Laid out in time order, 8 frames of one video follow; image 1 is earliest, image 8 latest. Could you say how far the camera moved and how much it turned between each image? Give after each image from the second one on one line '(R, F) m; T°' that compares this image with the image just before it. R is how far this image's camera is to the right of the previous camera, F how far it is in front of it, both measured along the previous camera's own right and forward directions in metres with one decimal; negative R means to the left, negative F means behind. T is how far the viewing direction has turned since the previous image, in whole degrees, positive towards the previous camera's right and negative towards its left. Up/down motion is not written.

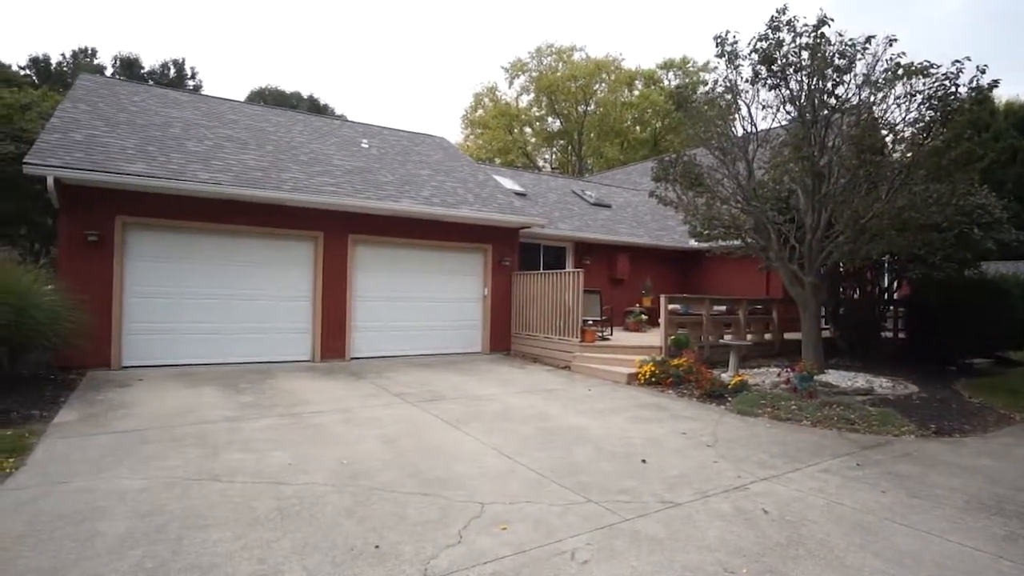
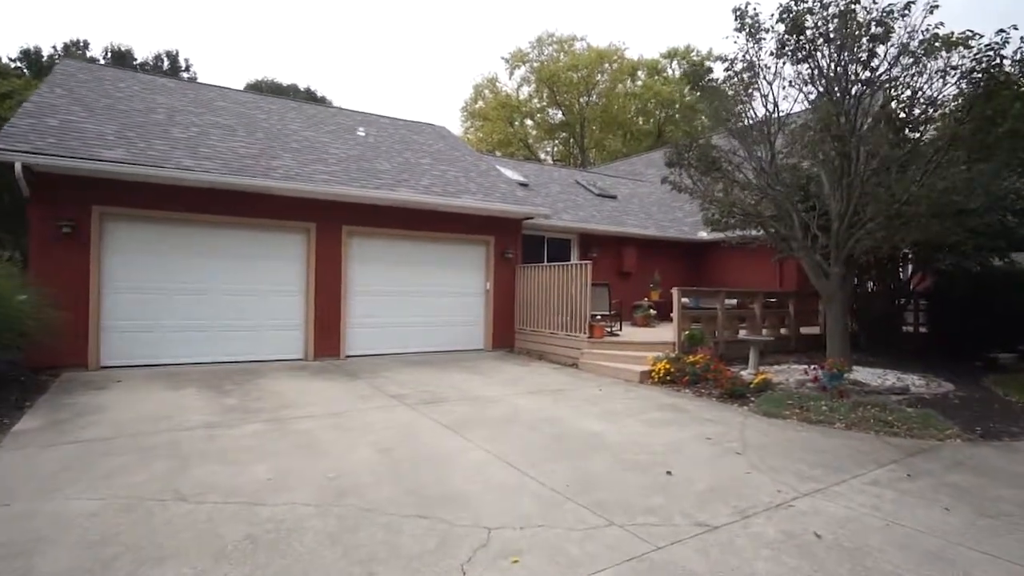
(-0.1, +0.6) m; 0°
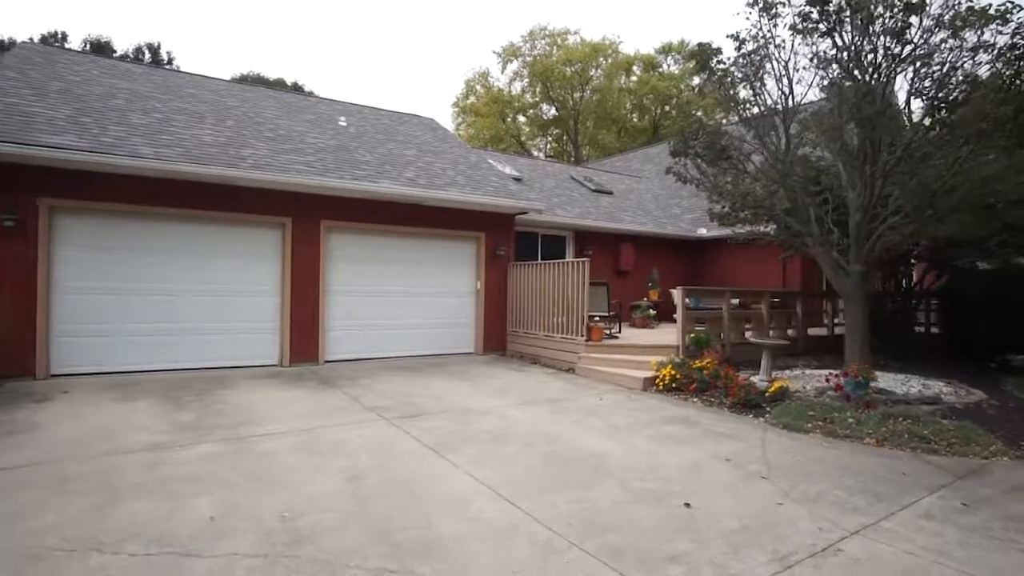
(0.0, +0.7) m; +1°
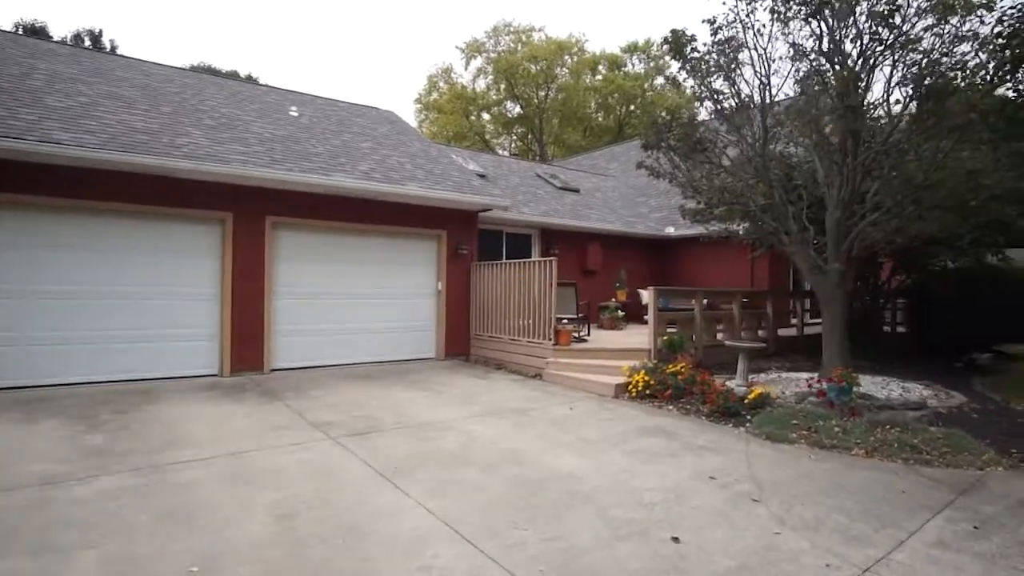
(0.0, +0.6) m; +3°
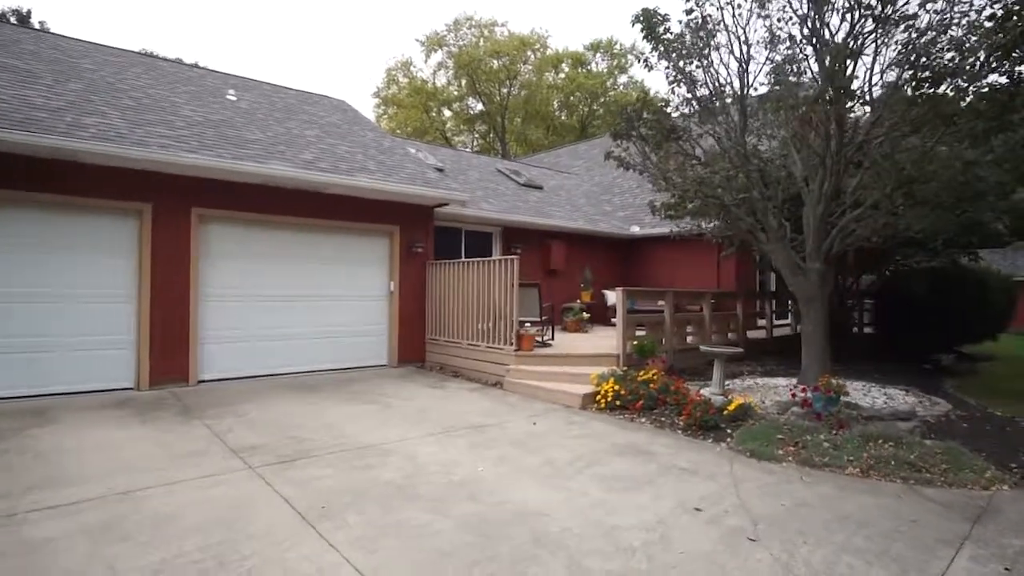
(+0.1, +0.7) m; +4°
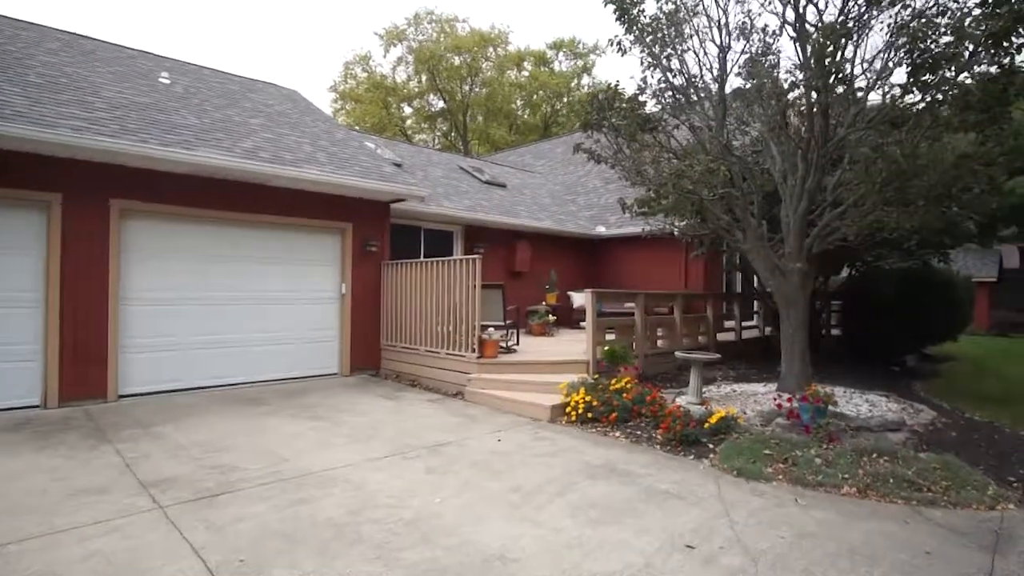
(0.0, +0.6) m; +4°
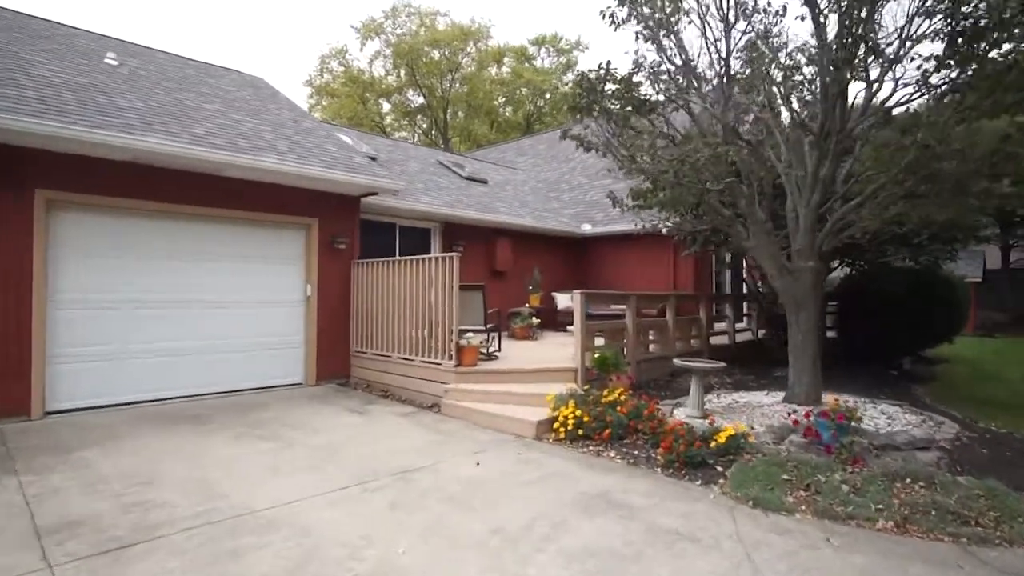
(0.0, +0.7) m; +2°
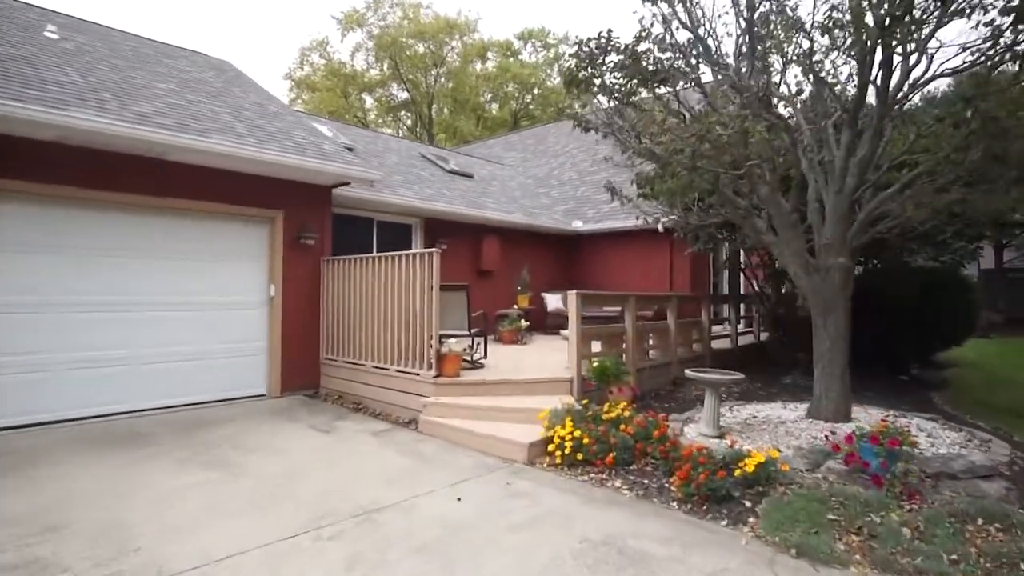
(0.0, +0.8) m; +1°
